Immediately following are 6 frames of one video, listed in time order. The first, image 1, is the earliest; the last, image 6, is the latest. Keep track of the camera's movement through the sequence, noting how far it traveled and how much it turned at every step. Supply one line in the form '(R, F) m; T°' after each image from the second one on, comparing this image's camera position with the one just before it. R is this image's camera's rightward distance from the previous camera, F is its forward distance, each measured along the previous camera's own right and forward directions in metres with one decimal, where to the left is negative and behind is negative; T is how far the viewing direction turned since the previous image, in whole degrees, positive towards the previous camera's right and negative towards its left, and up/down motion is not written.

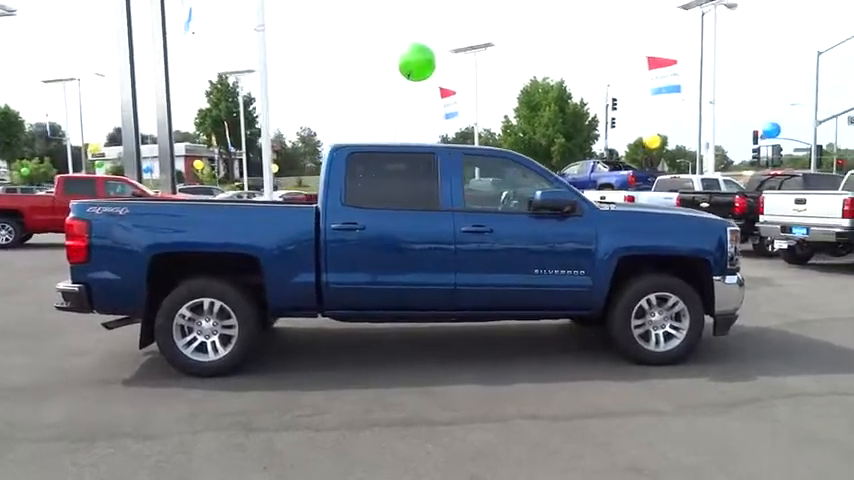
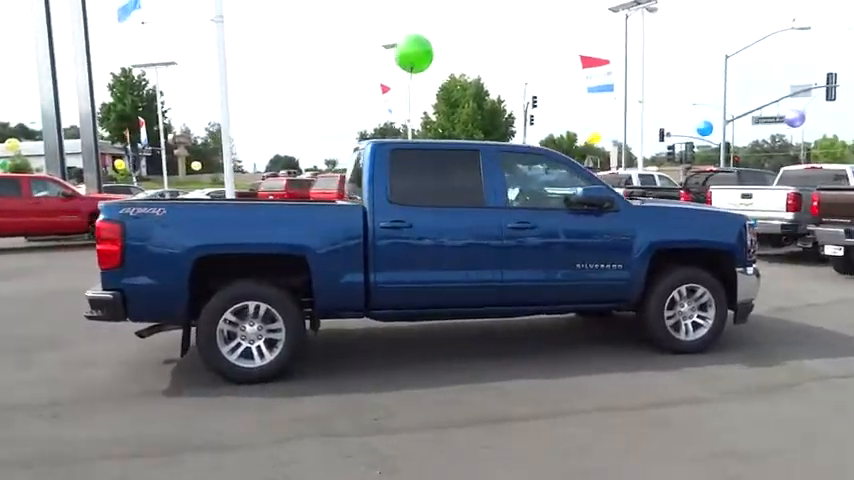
(-1.3, +0.1) m; +9°
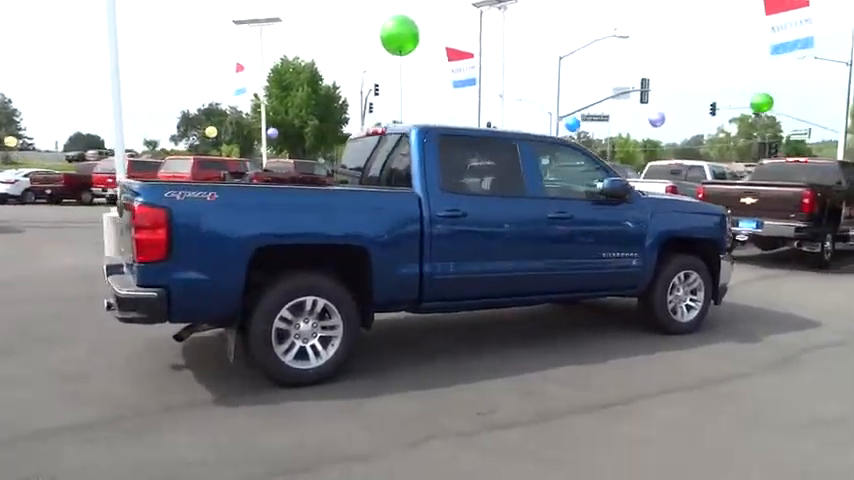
(-2.1, +0.5) m; +17°
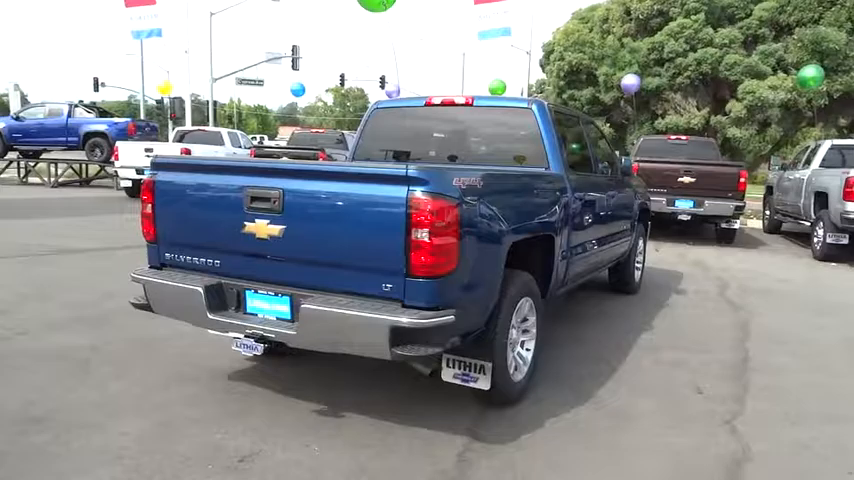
(-0.8, -0.2) m; +6°
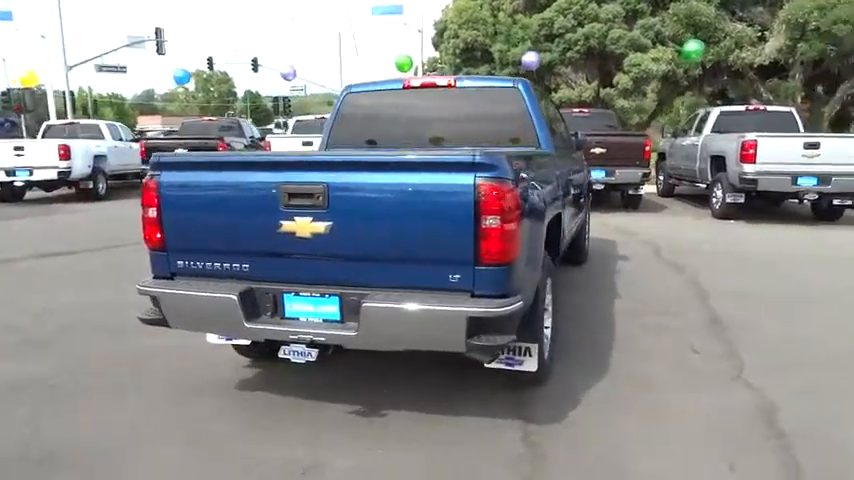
(-1.5, +0.3) m; +11°
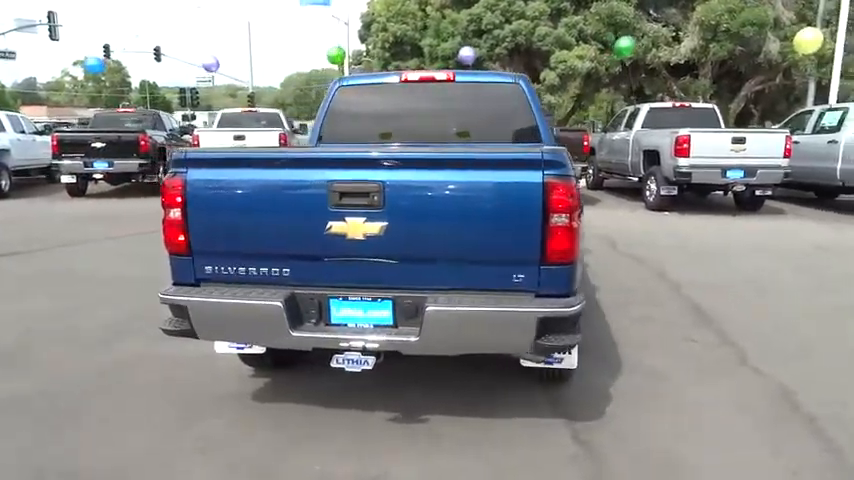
(-1.2, +0.3) m; +9°
